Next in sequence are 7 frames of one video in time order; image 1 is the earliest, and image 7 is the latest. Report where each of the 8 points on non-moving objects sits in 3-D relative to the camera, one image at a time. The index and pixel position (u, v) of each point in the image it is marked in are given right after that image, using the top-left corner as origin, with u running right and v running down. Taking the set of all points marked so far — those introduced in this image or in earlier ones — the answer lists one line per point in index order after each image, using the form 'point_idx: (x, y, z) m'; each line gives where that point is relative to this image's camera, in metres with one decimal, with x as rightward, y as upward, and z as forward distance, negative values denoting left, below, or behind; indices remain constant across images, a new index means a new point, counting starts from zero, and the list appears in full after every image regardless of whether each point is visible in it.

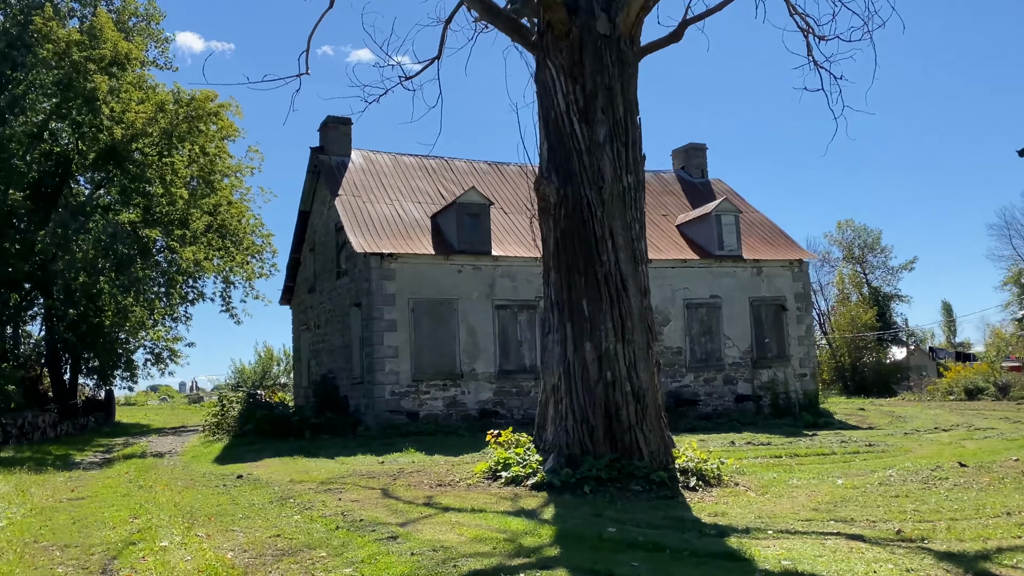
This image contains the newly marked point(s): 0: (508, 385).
0: (-0.1, -2.0, +16.2) m
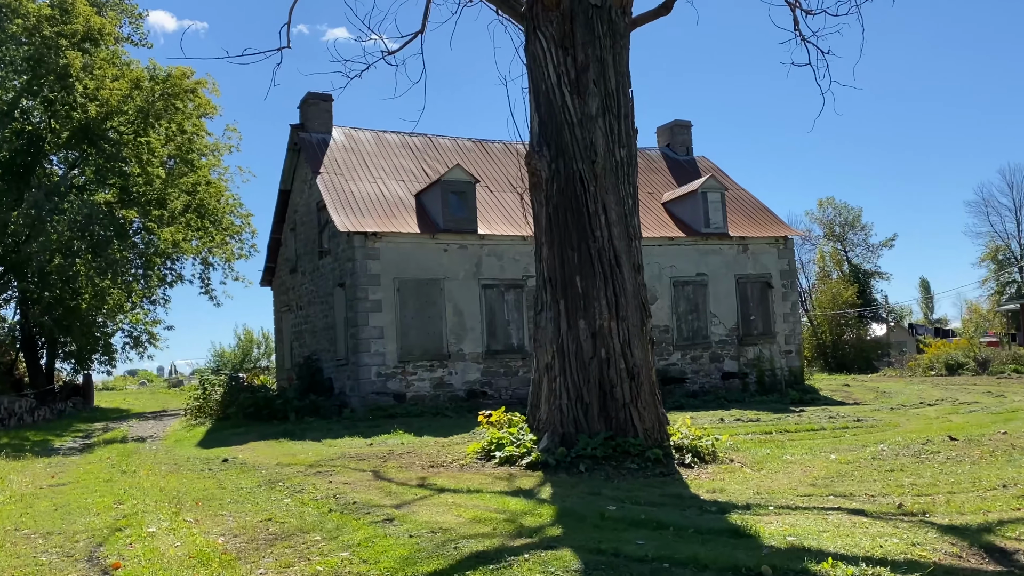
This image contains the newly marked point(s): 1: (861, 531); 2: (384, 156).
0: (-0.3, -1.6, +16.1) m
1: (+1.9, -1.3, +4.2) m
2: (-3.0, +3.1, +18.4) m
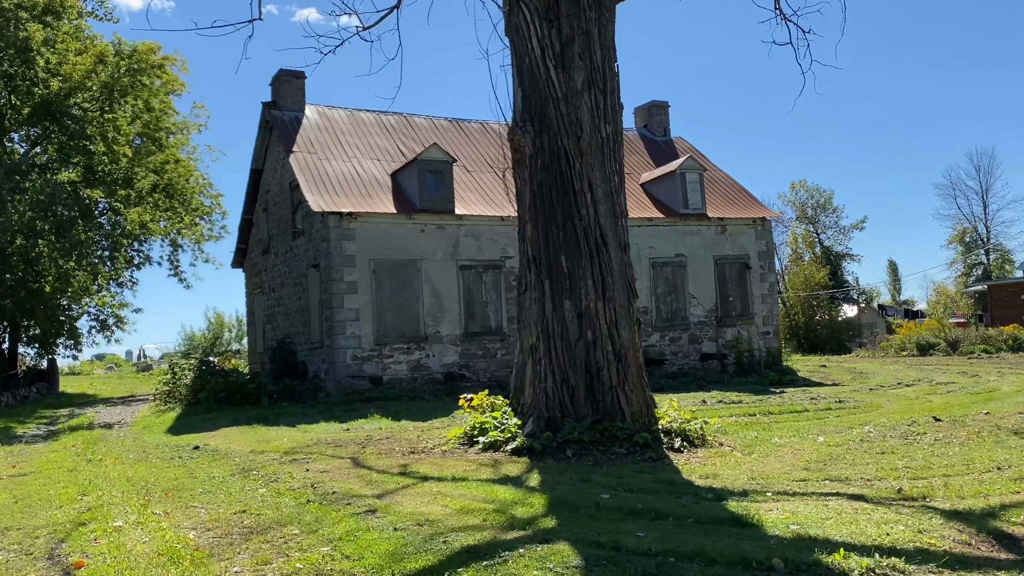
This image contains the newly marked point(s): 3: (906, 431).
0: (-0.8, -1.2, +15.9) m
1: (+1.8, -1.2, +4.0) m
2: (-3.5, +3.5, +18.0) m
3: (+3.8, -1.4, +7.7) m
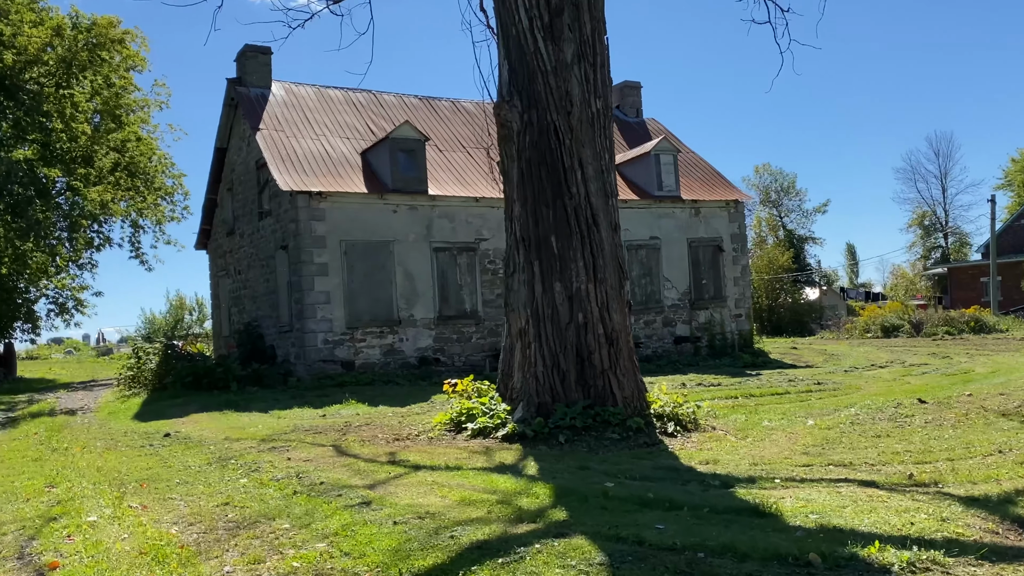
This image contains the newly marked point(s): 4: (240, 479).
0: (-1.3, -0.9, +15.6) m
1: (+1.9, -1.1, +3.9) m
2: (-4.1, +3.9, +17.5) m
3: (+3.7, -1.2, +7.7) m
4: (-2.0, -1.4, +5.9) m
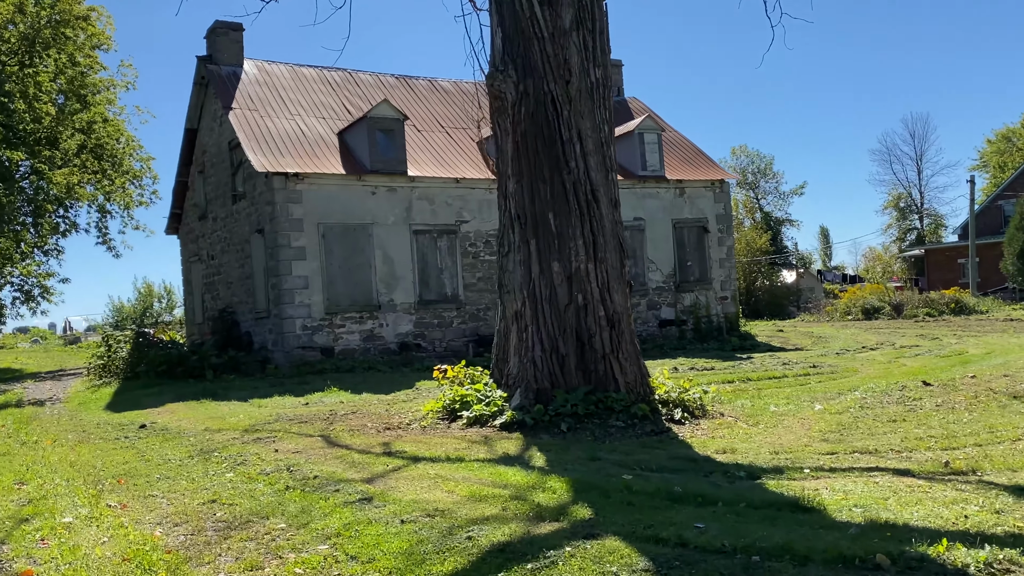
0: (-1.6, -0.5, +15.2) m
1: (+1.9, -1.0, +3.7) m
2: (-4.5, +4.2, +16.9) m
3: (+3.7, -1.0, +7.5) m
4: (-2.0, -1.3, +5.5) m
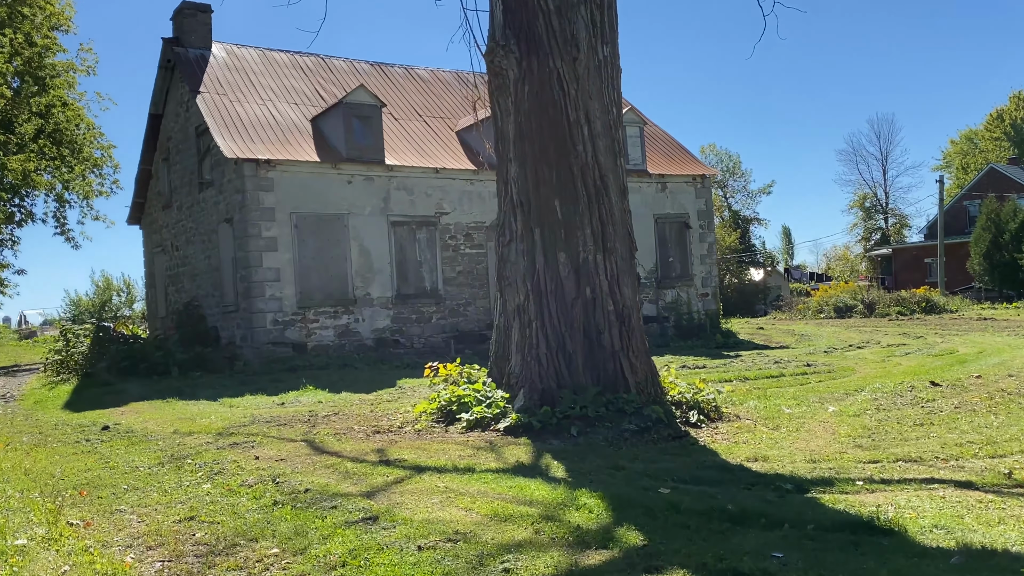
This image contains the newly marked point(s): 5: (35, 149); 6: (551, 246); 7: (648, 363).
0: (-1.9, -0.4, +14.7) m
1: (+2.1, -1.0, +3.3) m
2: (-4.9, +4.4, +16.2) m
3: (+3.6, -1.0, +7.2) m
4: (-2.0, -1.2, +5.0) m
5: (-10.8, +3.1, +17.8) m
6: (+0.3, +0.3, +6.2) m
7: (+1.1, -0.6, +6.3) m
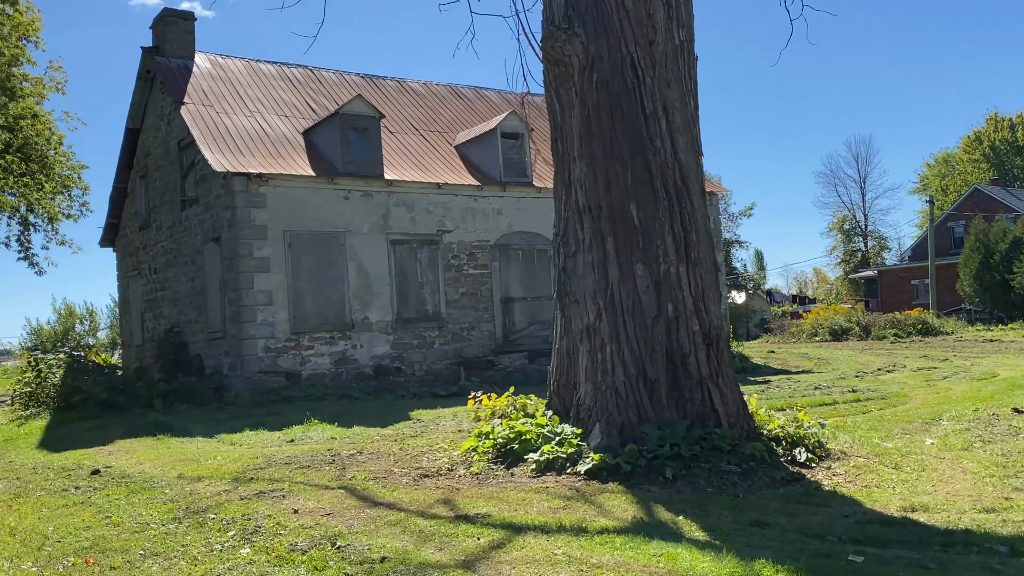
0: (-1.8, -0.8, +13.8) m
1: (+2.7, -1.0, +2.6) m
2: (-4.8, +3.9, +15.4) m
3: (+4.1, -1.2, +6.5) m
4: (-1.4, -1.3, +4.1) m
5: (-10.8, +2.6, +16.7) m
6: (+0.8, +0.2, +5.4) m
7: (+1.6, -0.7, +5.5) m
